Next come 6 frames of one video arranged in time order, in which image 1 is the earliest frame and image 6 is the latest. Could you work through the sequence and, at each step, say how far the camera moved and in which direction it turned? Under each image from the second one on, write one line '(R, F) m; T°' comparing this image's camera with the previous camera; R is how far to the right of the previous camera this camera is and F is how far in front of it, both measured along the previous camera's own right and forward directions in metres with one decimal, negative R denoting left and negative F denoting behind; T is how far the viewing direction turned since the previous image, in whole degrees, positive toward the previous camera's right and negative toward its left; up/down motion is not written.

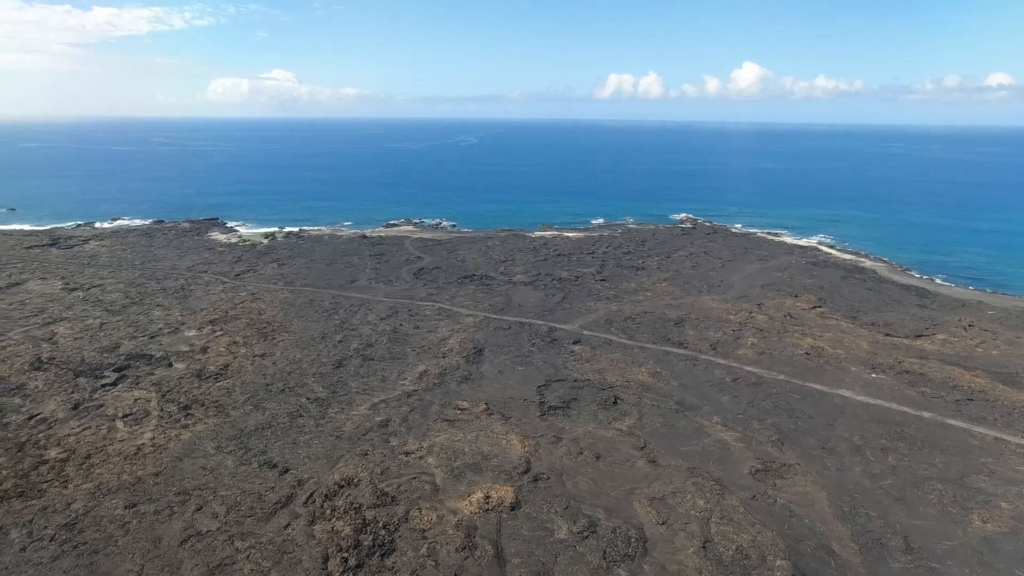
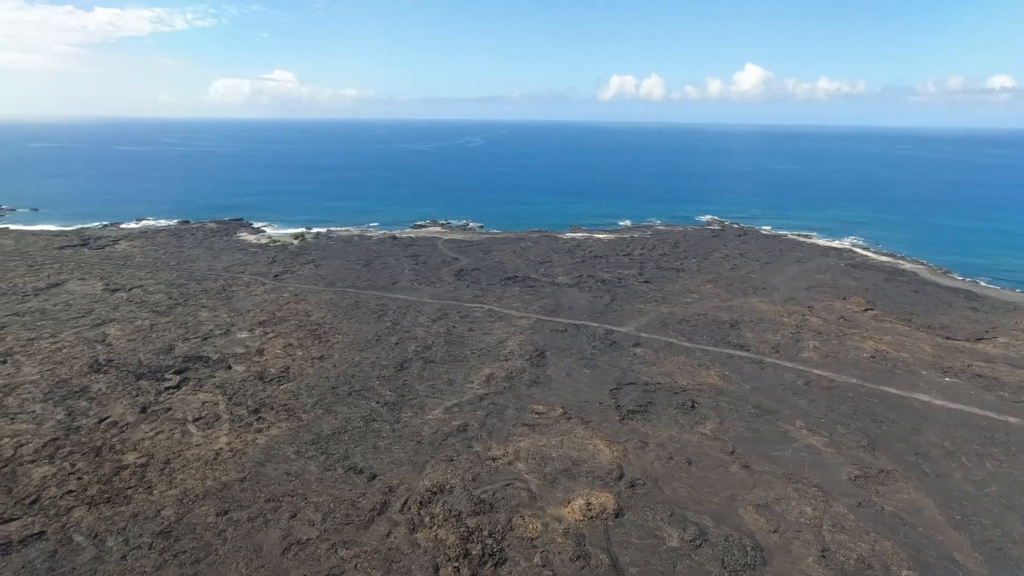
(-3.2, +0.4) m; 0°
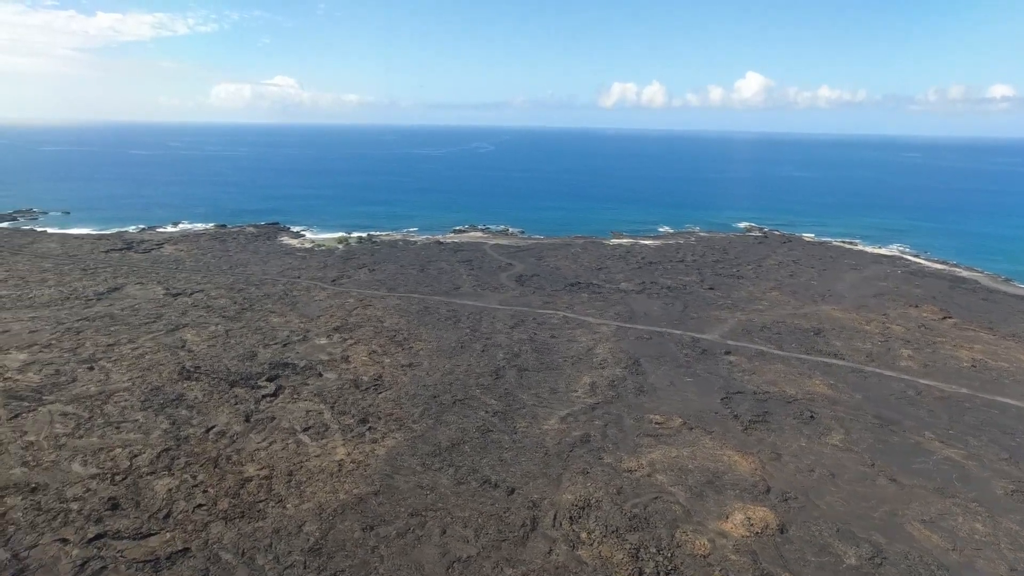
(-4.8, +0.6) m; 0°
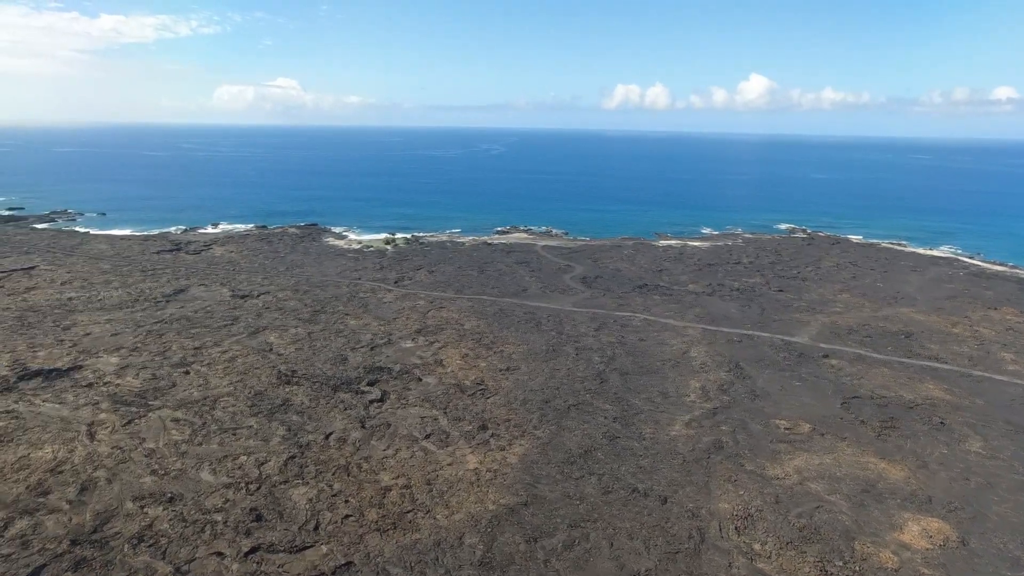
(-4.8, +0.6) m; 0°
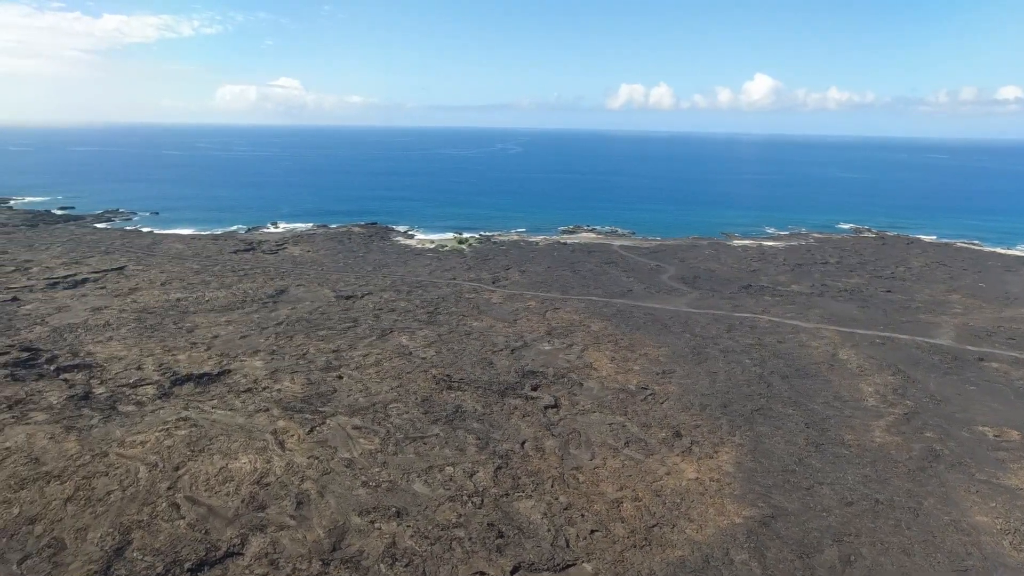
(-7.3, +1.0) m; 0°
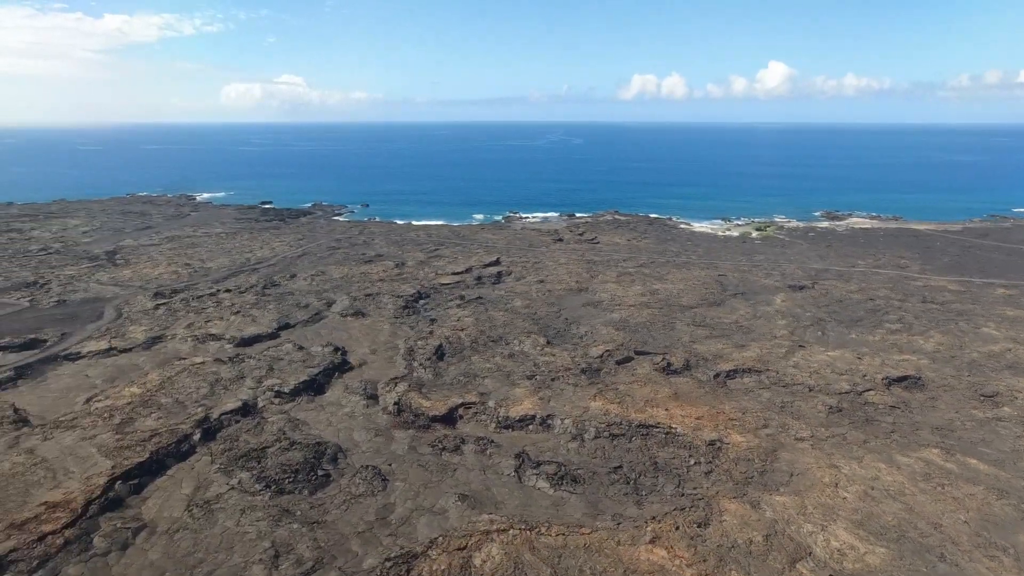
(-27.1, +3.9) m; +1°
